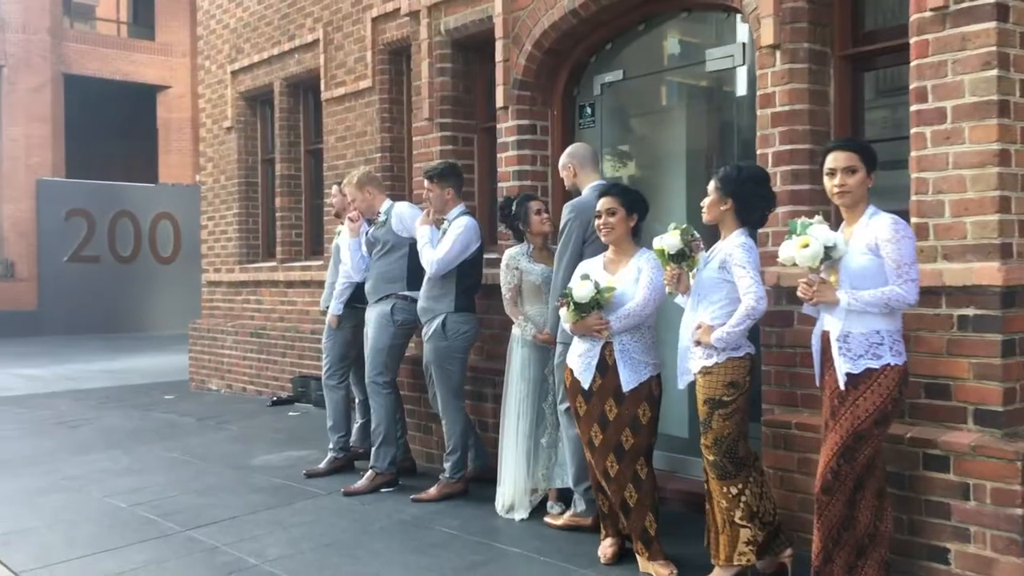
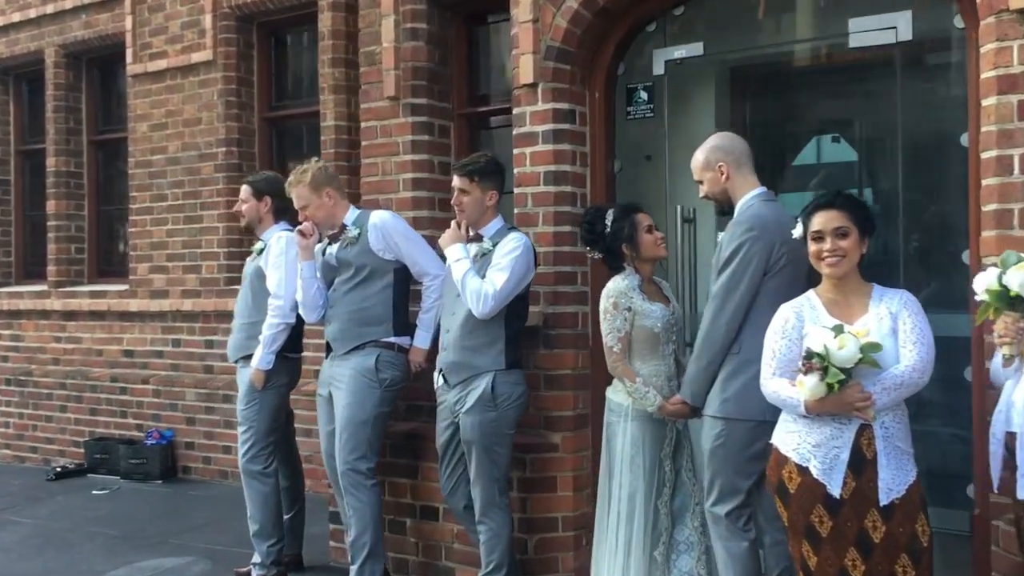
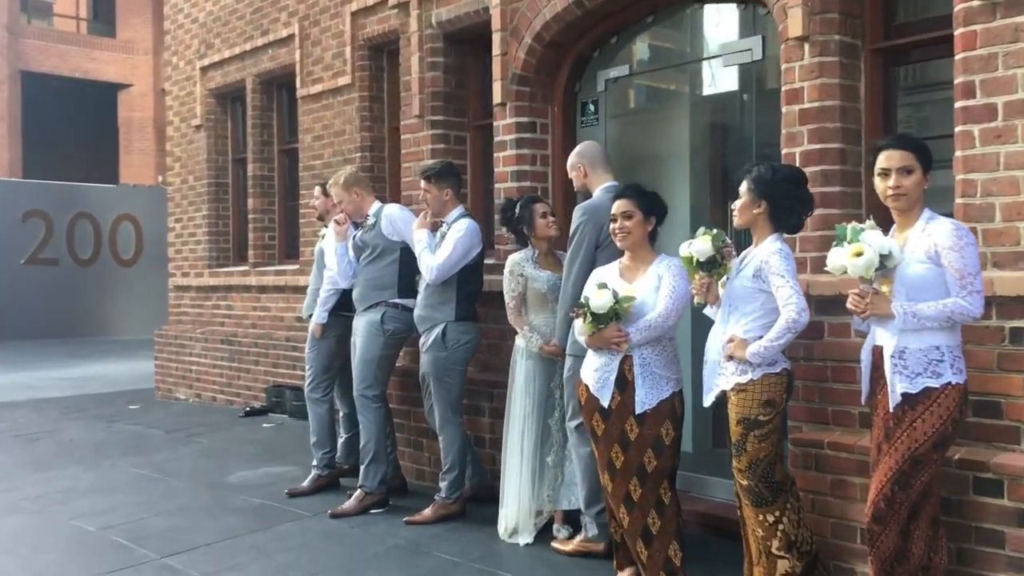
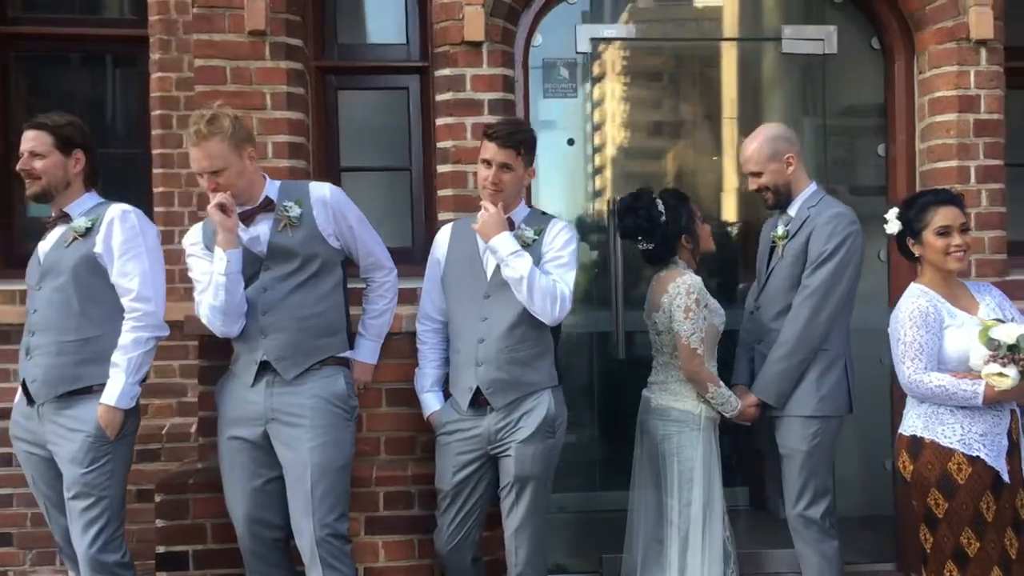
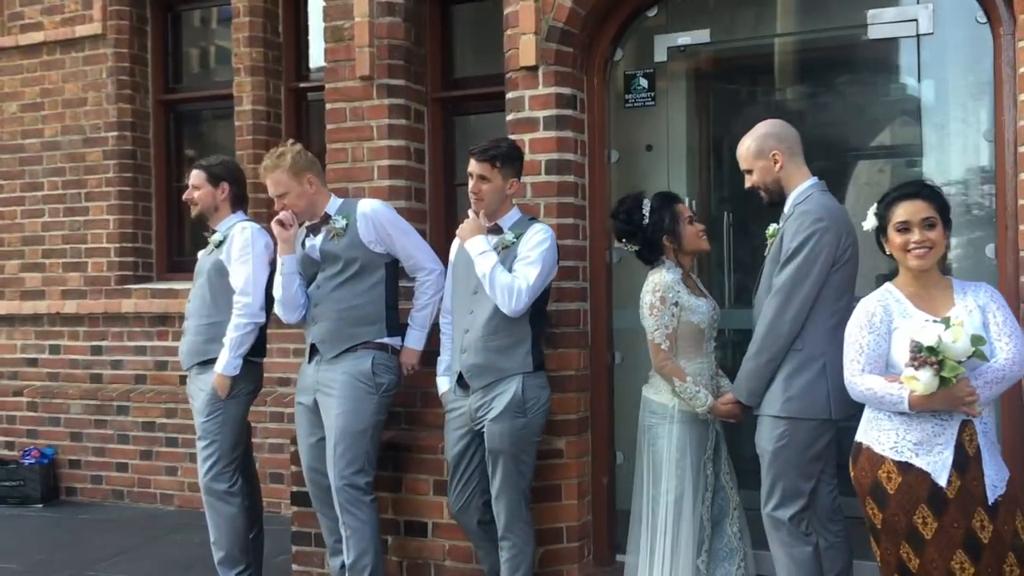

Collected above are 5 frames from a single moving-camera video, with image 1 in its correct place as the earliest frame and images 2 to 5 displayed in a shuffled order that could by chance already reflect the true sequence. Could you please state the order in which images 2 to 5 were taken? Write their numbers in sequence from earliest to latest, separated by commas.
3, 2, 5, 4
